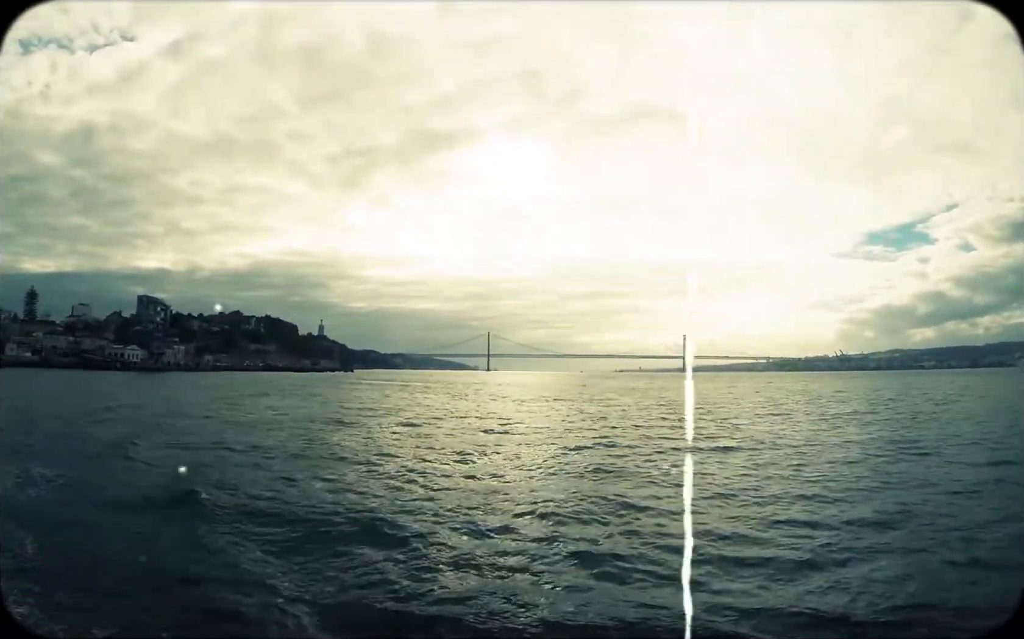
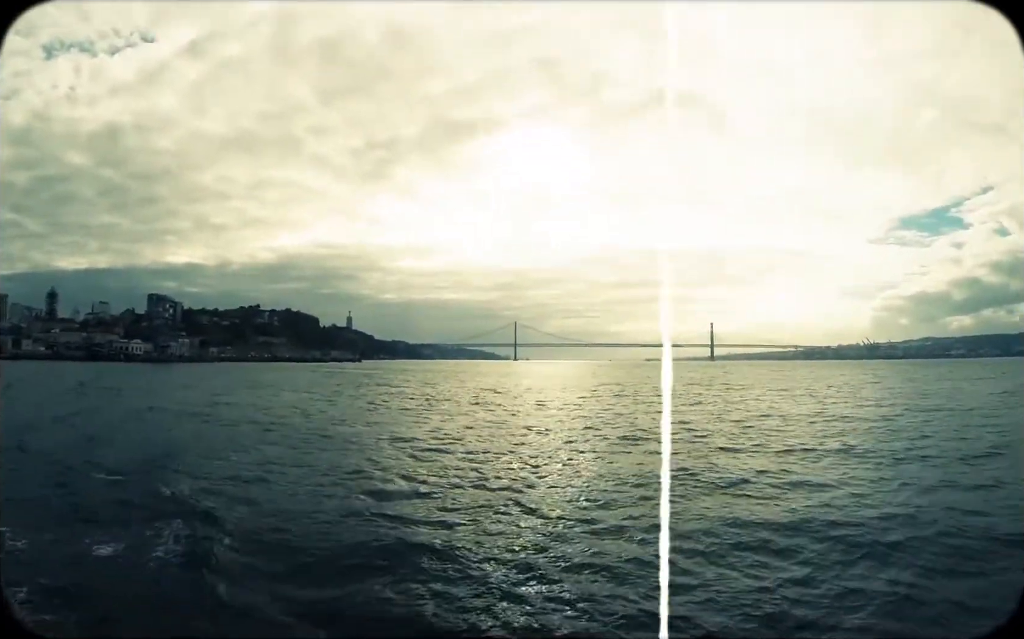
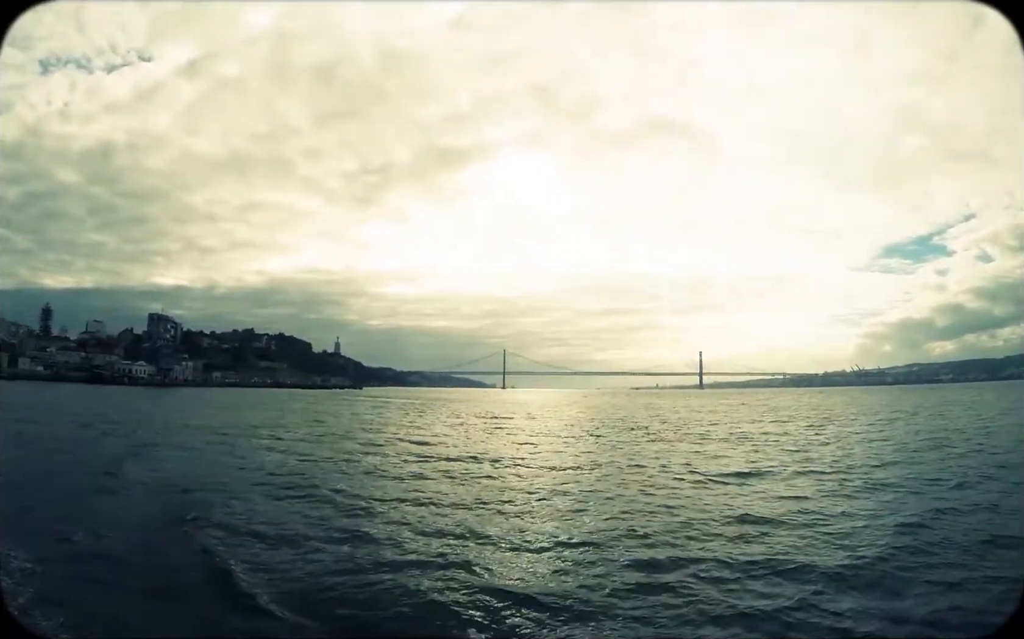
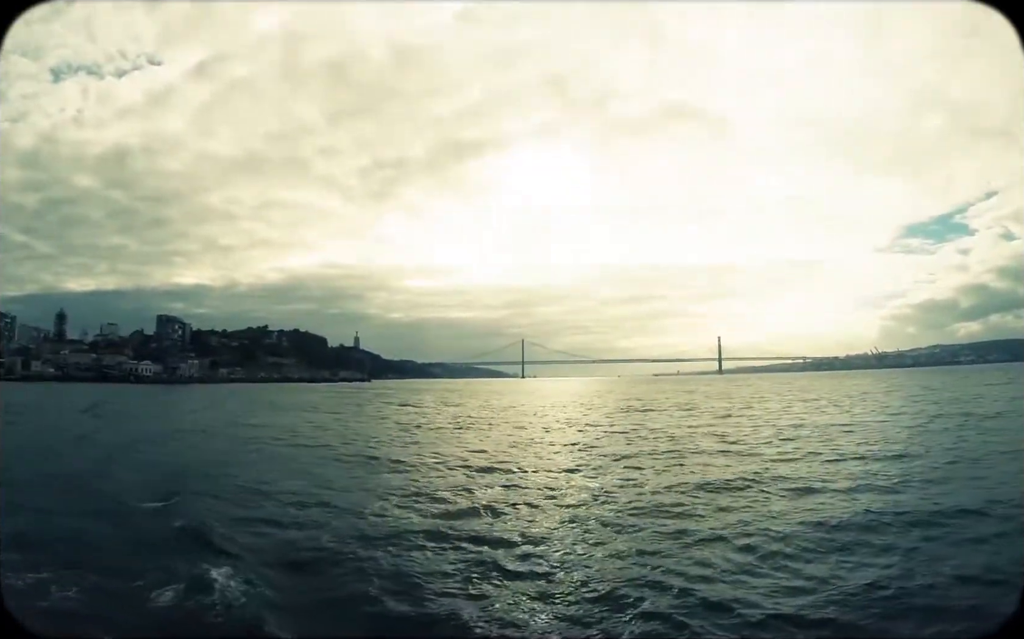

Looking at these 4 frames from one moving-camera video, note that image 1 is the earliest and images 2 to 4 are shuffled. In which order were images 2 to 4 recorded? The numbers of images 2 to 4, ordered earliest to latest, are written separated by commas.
3, 4, 2
